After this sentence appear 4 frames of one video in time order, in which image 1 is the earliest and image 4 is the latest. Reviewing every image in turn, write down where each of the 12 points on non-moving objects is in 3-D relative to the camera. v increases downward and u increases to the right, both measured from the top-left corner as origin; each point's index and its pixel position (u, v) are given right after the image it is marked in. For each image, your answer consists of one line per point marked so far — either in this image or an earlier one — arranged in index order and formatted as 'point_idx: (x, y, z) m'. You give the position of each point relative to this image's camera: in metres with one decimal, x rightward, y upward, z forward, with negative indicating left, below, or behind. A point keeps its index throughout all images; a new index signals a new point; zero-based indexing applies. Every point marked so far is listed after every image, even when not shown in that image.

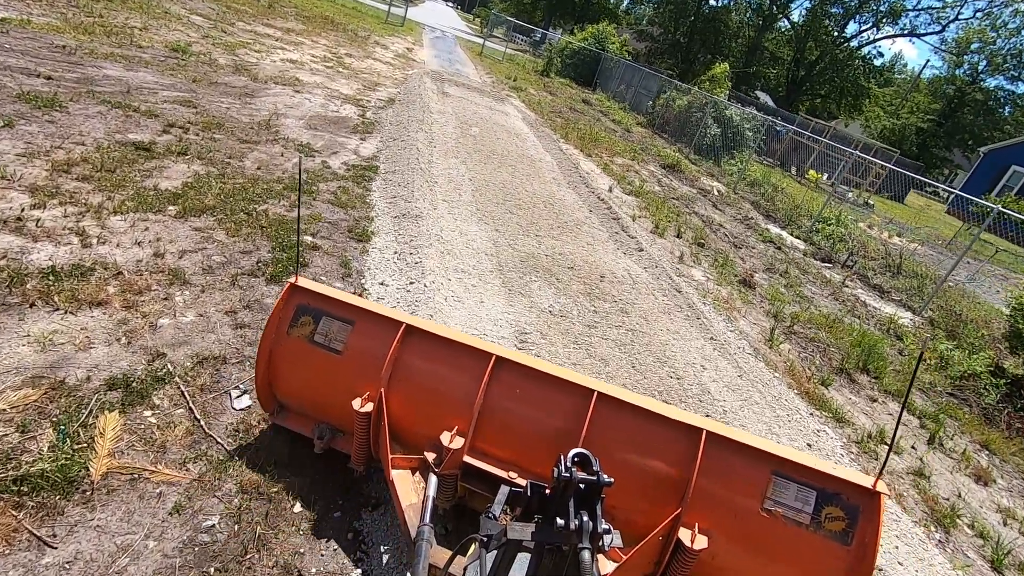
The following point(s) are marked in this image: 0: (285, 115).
0: (-4.8, +3.6, +11.5) m
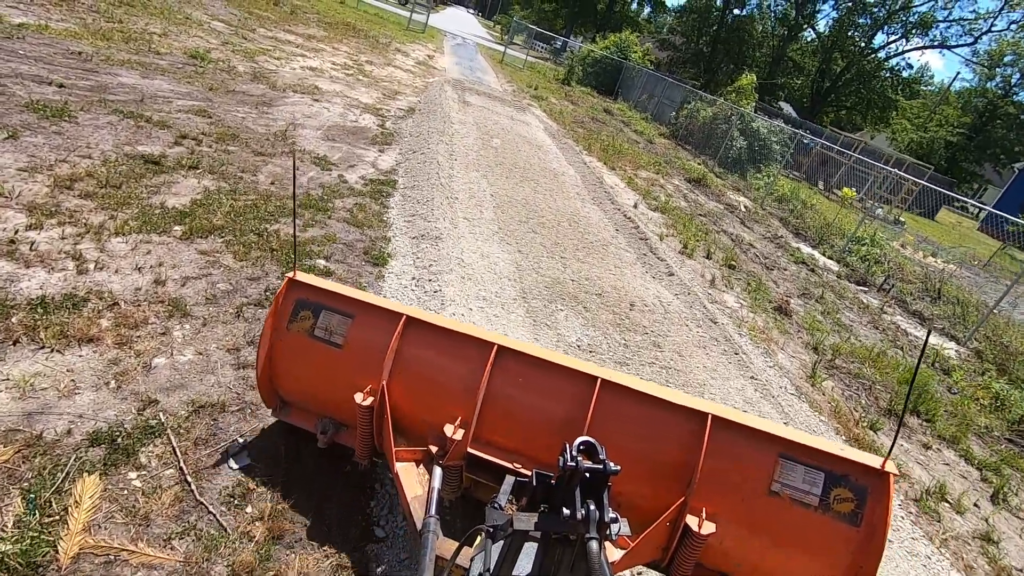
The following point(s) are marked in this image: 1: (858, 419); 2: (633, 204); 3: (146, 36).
0: (-4.3, +3.3, +11.2) m
1: (+4.7, -1.8, +7.4) m
2: (+3.1, +2.2, +14.0) m
3: (-8.5, +5.9, +12.8) m
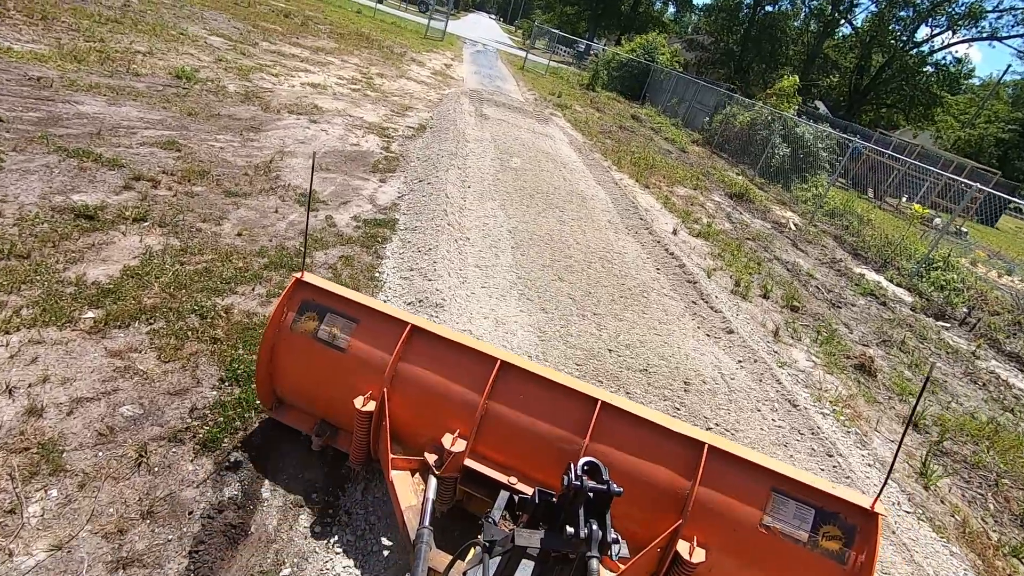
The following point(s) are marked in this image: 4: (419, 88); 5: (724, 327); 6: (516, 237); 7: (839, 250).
0: (-3.9, +2.4, +9.7) m
1: (+4.9, -2.6, +5.6) m
2: (+3.6, +1.3, +12.3) m
3: (-8.1, +4.9, +11.5) m
4: (-3.2, +6.8, +18.6) m
5: (+3.1, -0.6, +8.0) m
6: (+0.1, +0.8, +9.0) m
7: (+9.5, +1.1, +15.9) m
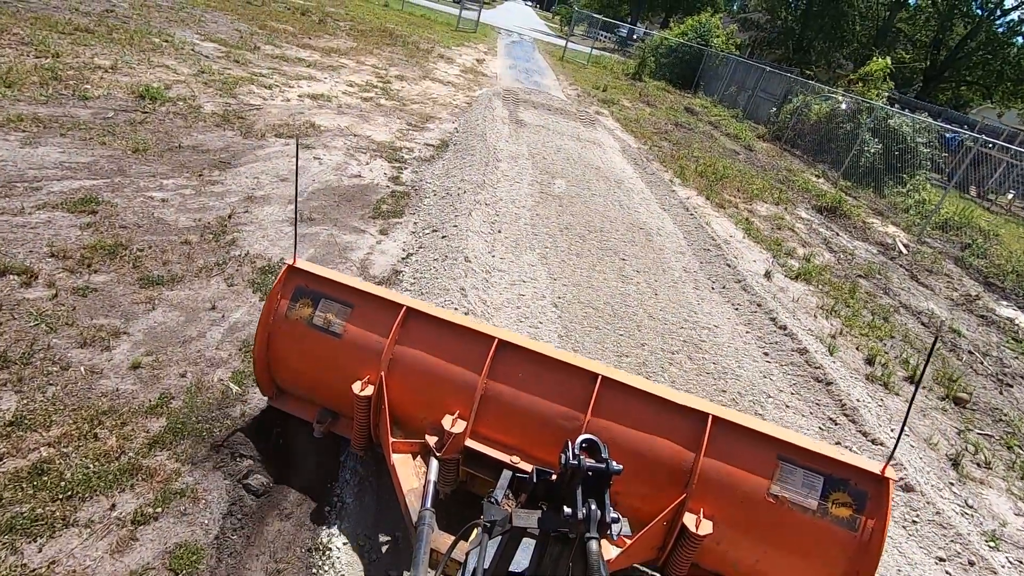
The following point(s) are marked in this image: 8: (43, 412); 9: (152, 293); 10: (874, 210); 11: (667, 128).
0: (-3.3, +1.2, +7.4) m
1: (+5.3, -3.8, +2.7) m
2: (+4.3, +0.2, +9.4) m
3: (-7.4, +3.7, +9.4) m
4: (-2.0, +5.8, +16.1) m
5: (+3.6, -1.7, +5.2) m
6: (+0.6, -0.3, +6.4) m
7: (+10.5, +0.1, +12.6) m
8: (-3.1, -0.8, +3.6) m
9: (-3.3, -0.1, +5.0) m
10: (+11.0, +2.3, +16.6) m
11: (+5.6, +5.8, +19.8) m
